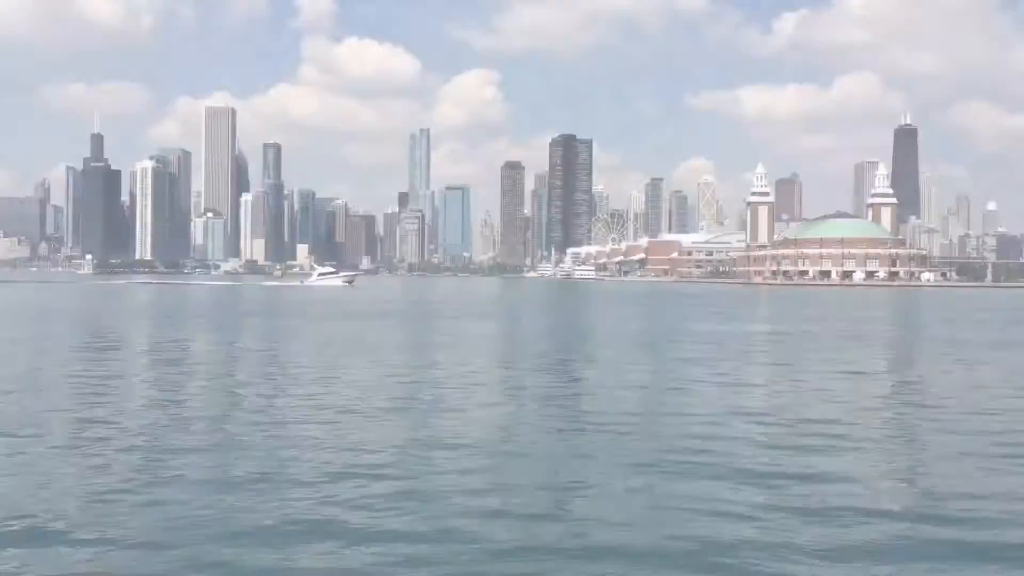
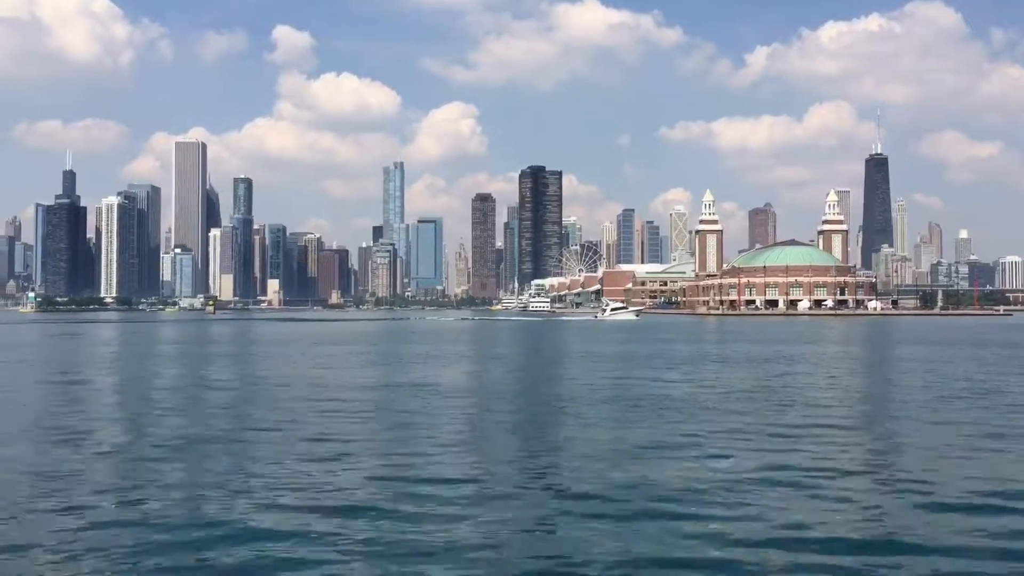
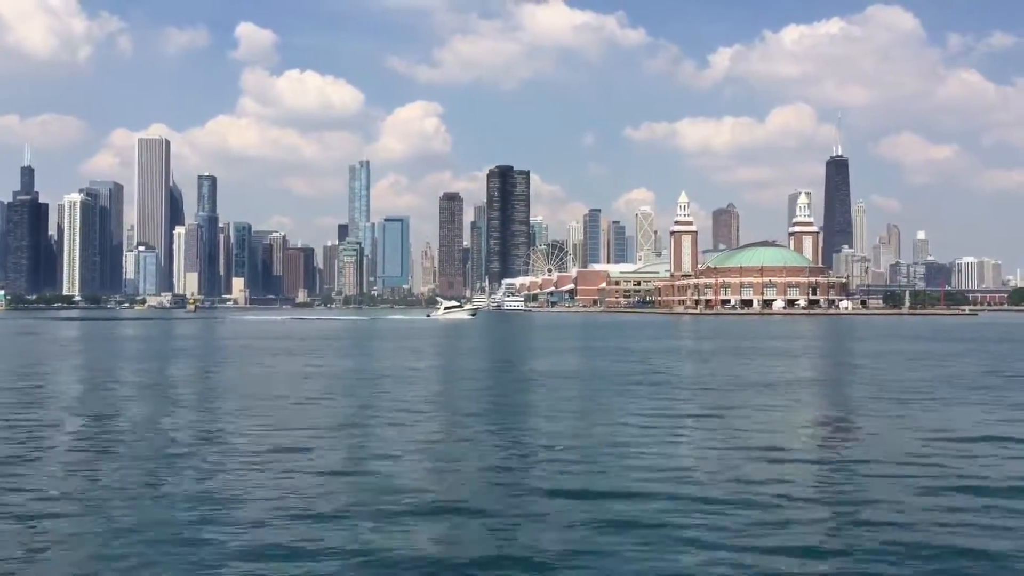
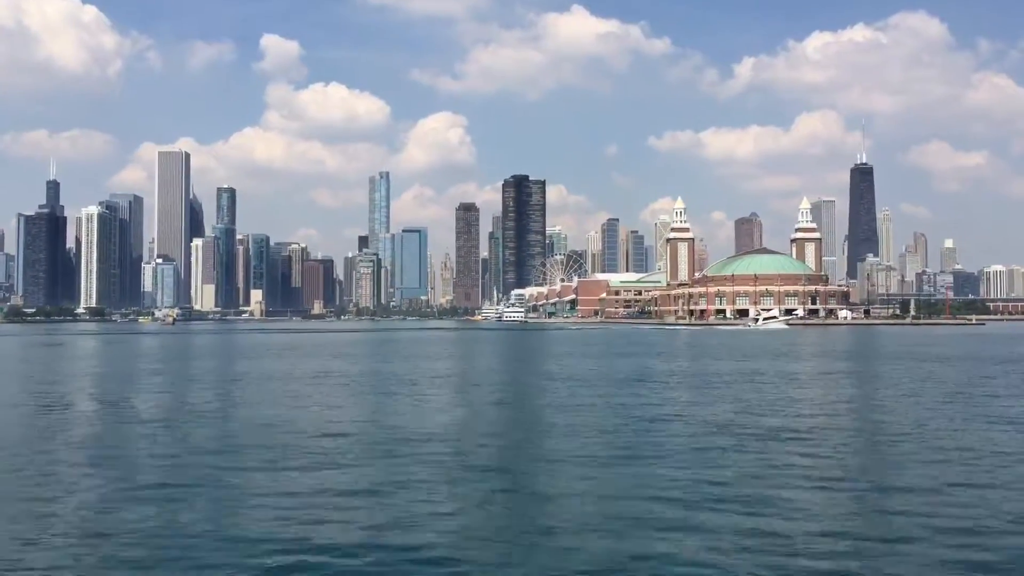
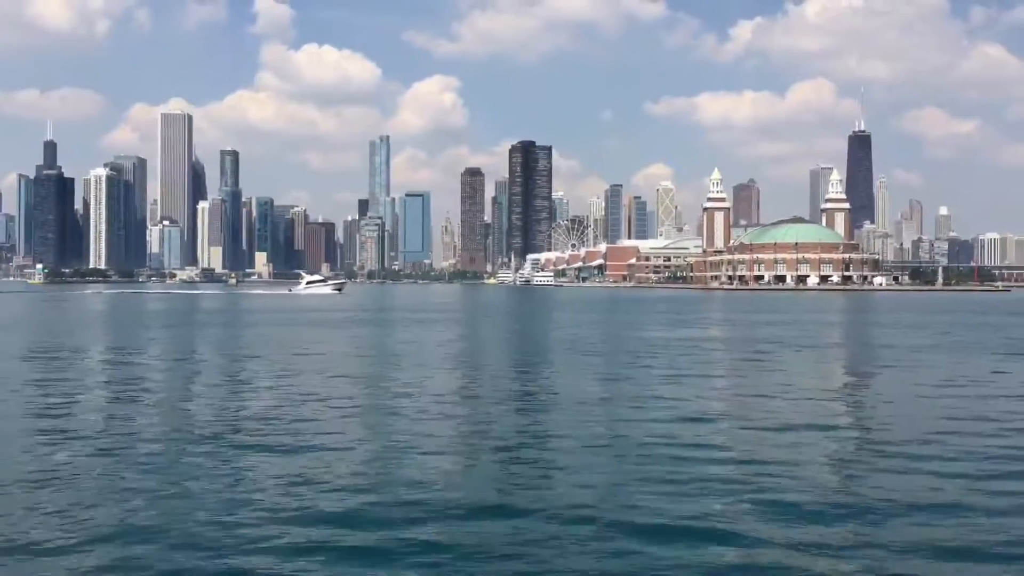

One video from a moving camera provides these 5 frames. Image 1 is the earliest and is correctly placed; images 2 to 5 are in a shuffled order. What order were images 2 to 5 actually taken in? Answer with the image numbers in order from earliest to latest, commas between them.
5, 3, 2, 4
